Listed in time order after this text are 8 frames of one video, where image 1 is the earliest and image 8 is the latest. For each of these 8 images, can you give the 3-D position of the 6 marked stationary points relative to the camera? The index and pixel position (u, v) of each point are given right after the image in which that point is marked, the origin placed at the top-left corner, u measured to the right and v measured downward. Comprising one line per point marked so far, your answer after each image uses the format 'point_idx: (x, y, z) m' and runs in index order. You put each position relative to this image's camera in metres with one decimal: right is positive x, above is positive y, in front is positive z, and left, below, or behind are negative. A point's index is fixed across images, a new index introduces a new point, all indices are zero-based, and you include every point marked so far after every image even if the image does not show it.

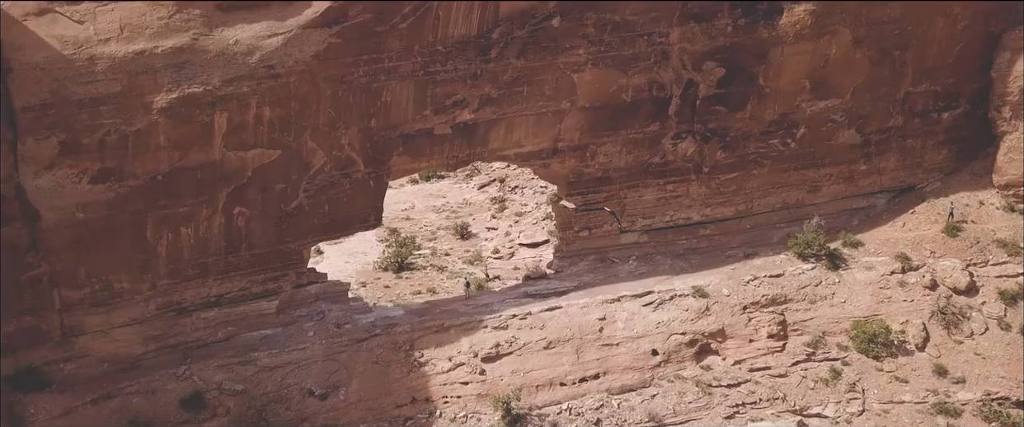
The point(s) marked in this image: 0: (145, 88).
0: (-2.2, +0.8, +6.2) m
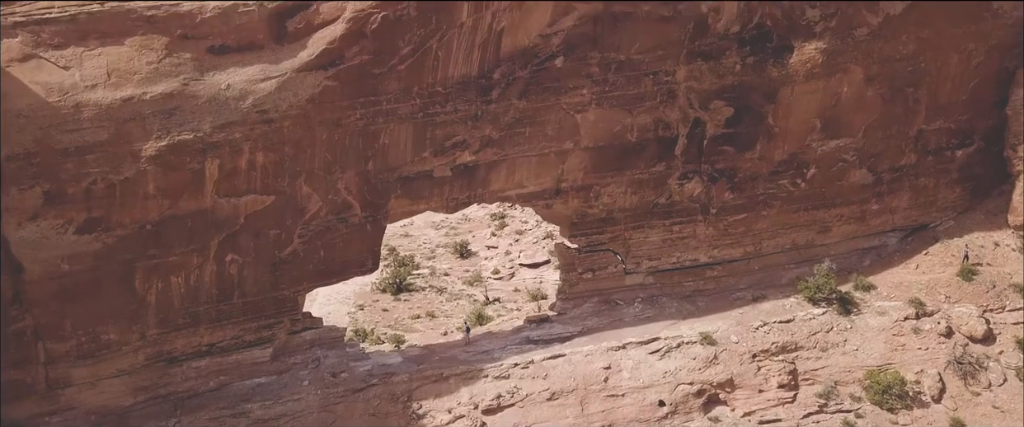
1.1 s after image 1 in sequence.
0: (-2.2, +0.5, +5.9) m
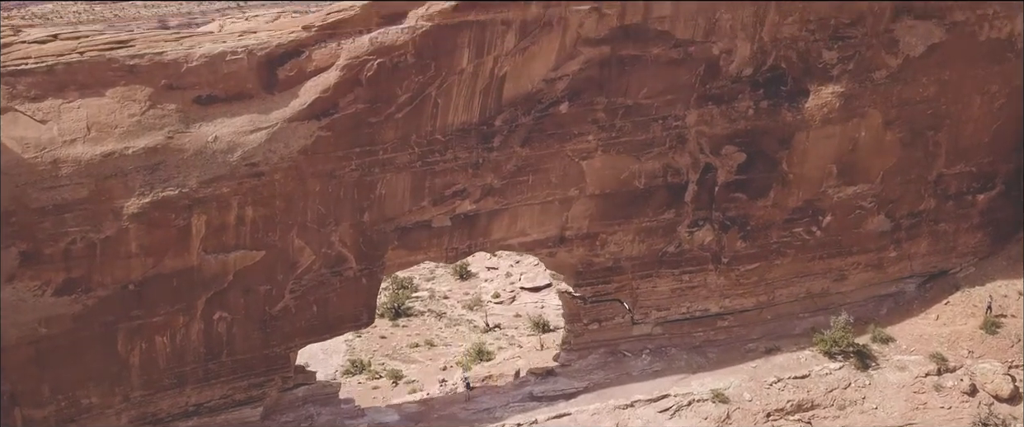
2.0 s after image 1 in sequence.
0: (-2.2, +0.1, +5.6) m
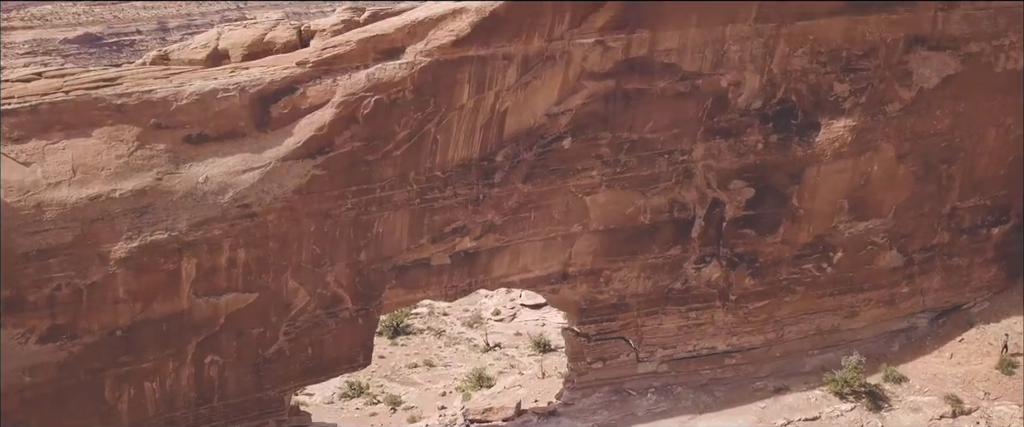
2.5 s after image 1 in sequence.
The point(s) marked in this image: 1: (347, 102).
0: (-2.2, -0.1, +5.4) m
1: (-0.9, +0.6, +5.7) m
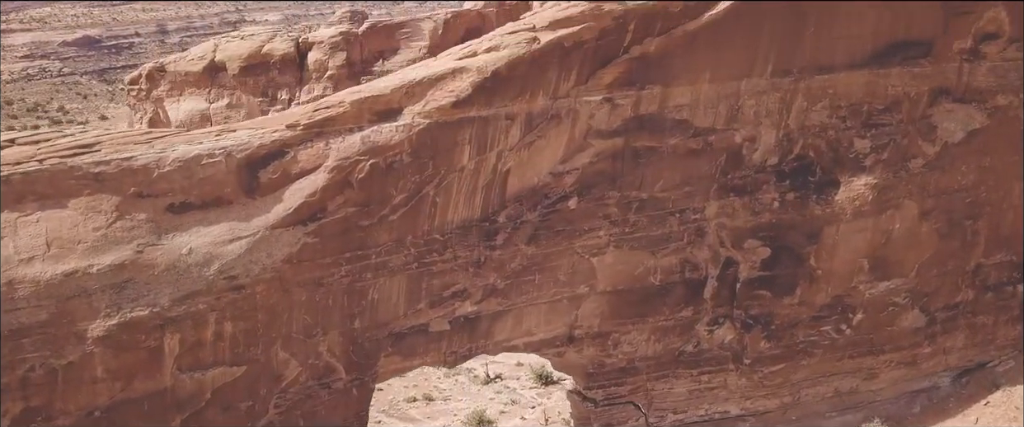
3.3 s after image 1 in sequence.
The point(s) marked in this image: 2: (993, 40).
0: (-2.2, -0.5, +5.1) m
1: (-0.9, +0.2, +5.4) m
2: (+2.9, +1.0, +6.1) m
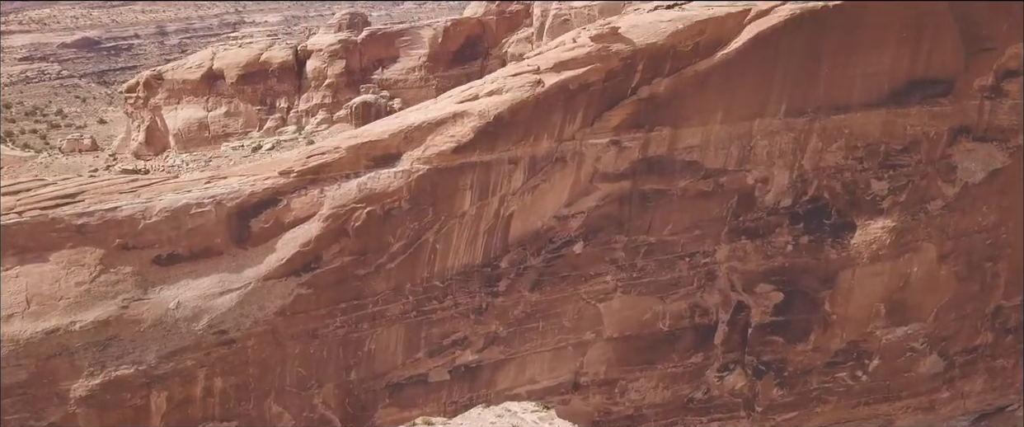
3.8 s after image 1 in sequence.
0: (-2.1, -0.8, +4.8) m
1: (-0.9, 0.0, +5.2) m
2: (+2.9, +0.8, +5.9) m
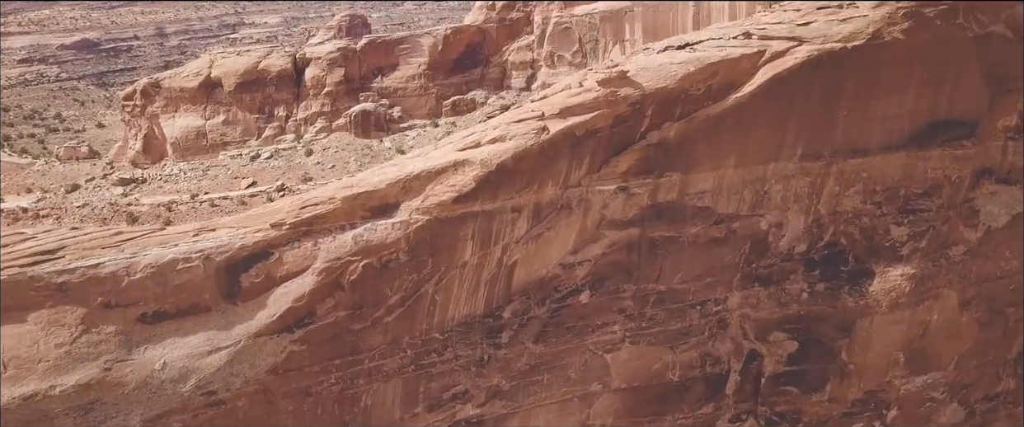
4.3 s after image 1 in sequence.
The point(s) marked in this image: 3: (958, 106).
0: (-2.1, -1.0, +4.6) m
1: (-0.9, -0.3, +4.9) m
2: (+2.9, +0.5, +5.6) m
3: (+2.4, +0.6, +5.5) m
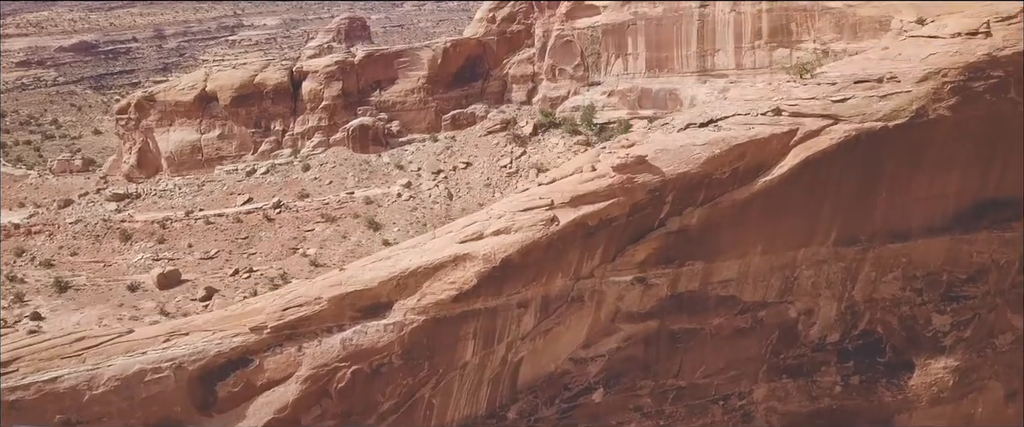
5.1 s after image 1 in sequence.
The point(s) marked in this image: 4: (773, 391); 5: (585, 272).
0: (-2.1, -1.5, +4.1) m
1: (-0.8, -0.7, +4.4) m
2: (+2.9, +0.1, +5.1) m
3: (+2.4, +0.1, +5.0) m
4: (+1.3, -0.9, +5.2) m
5: (+0.3, -0.3, +4.7) m
